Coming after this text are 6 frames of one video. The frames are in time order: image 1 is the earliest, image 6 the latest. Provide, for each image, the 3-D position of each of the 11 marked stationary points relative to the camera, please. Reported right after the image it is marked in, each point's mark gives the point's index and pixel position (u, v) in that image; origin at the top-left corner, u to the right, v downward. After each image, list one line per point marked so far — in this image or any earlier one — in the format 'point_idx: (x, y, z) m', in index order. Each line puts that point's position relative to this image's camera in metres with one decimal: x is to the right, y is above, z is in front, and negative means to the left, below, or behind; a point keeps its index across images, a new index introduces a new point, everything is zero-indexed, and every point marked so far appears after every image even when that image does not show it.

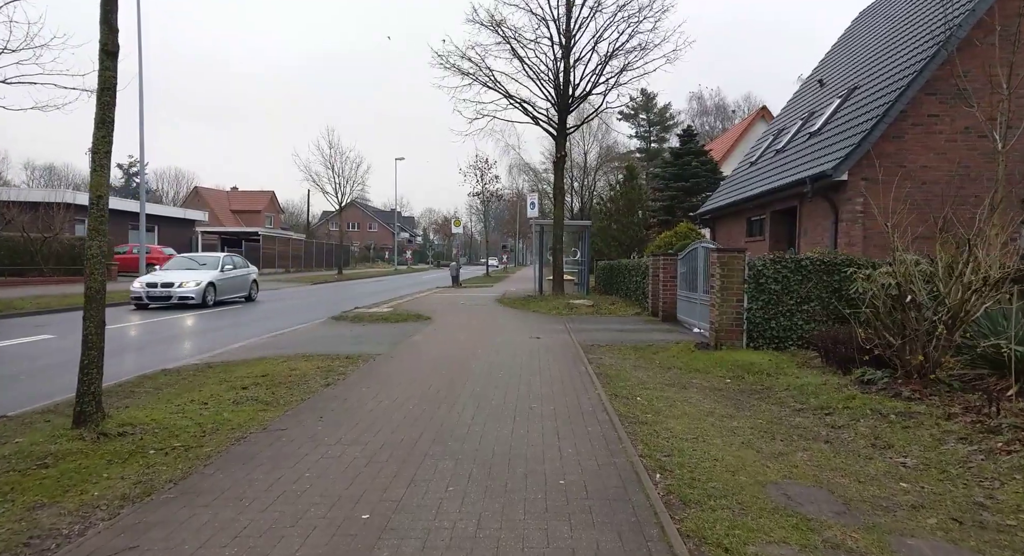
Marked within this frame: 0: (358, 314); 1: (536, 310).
0: (-4.0, -0.9, +15.5) m
1: (+0.7, -0.9, +16.8) m
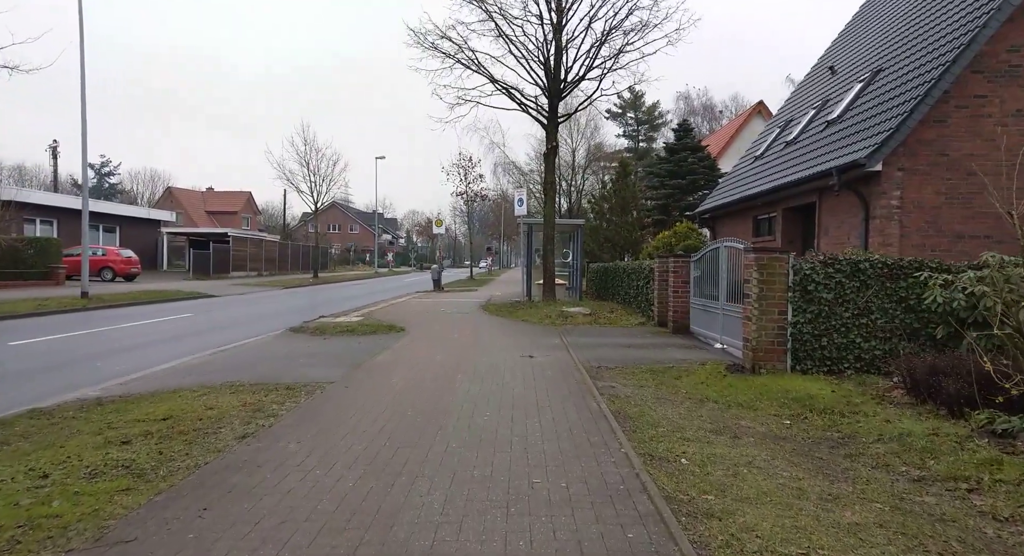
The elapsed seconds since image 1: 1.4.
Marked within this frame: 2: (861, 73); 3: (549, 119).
0: (-4.3, -1.0, +13.4) m
1: (+0.4, -1.0, +14.9) m
2: (+9.6, +5.6, +16.6) m
3: (+1.1, +4.8, +17.9) m
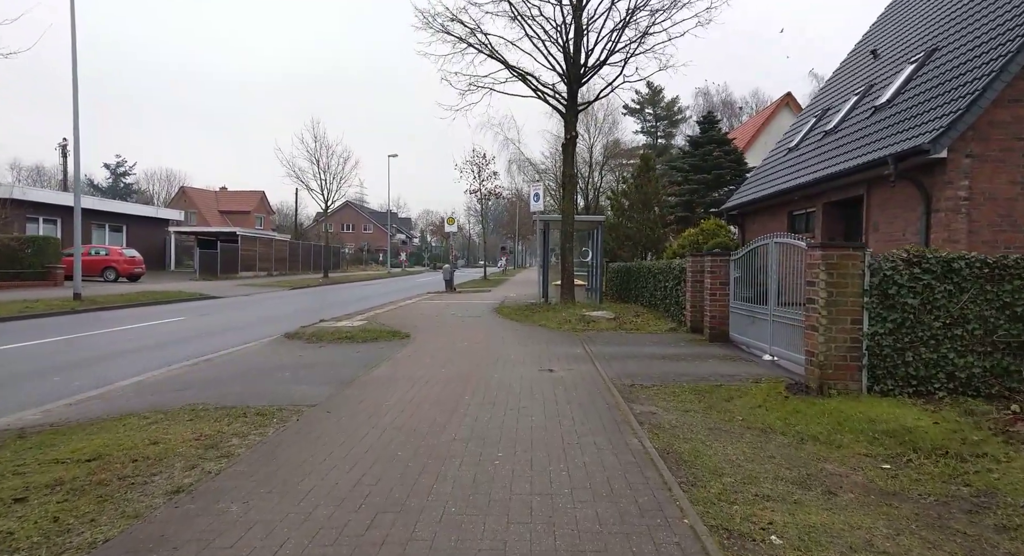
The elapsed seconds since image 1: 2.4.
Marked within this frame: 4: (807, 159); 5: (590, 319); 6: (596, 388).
0: (-3.9, -1.1, +12.3) m
1: (+0.7, -1.0, +13.6) m
2: (+10.0, +5.6, +15.1) m
3: (+1.6, +4.8, +16.6) m
4: (+8.7, +3.5, +17.8) m
5: (+1.7, -0.9, +13.1) m
6: (+1.0, -1.3, +6.9) m
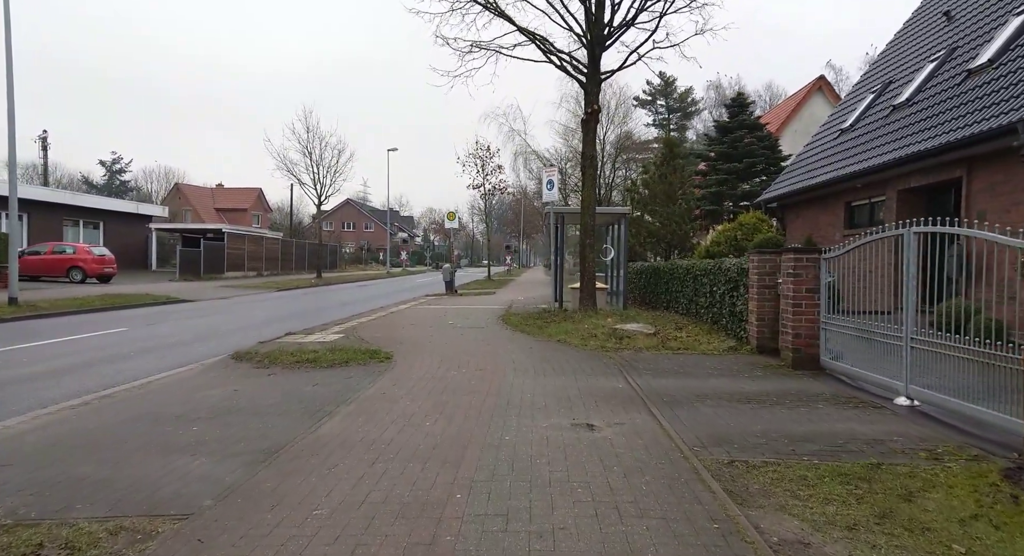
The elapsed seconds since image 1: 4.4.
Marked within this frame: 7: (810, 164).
0: (-3.7, -1.1, +9.6) m
1: (+0.9, -1.1, +10.9) m
2: (+10.3, +5.6, +12.3) m
3: (+1.8, +4.7, +13.9) m
4: (+9.0, +3.5, +15.0) m
5: (+1.9, -1.0, +10.4) m
6: (+1.1, -1.3, +4.2) m
7: (+9.1, +3.5, +18.2) m
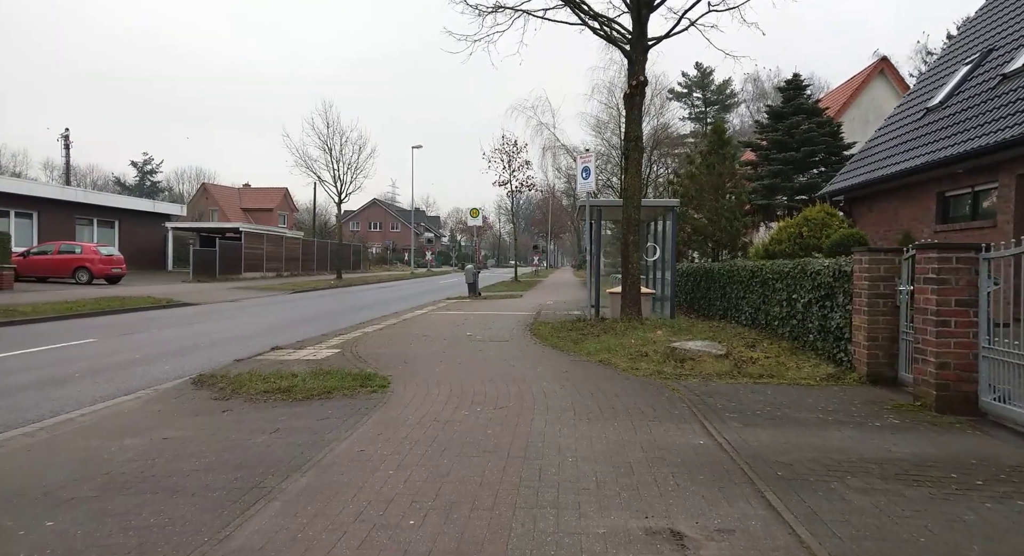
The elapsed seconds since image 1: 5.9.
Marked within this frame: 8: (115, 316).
0: (-3.3, -1.2, +7.7) m
1: (+1.4, -1.1, +8.8) m
2: (+10.8, +5.5, +9.8) m
3: (+2.4, +4.7, +11.8) m
4: (+9.6, +3.4, +12.5) m
5: (+2.4, -1.0, +8.3) m
6: (+1.3, -1.4, +2.0) m
7: (+9.8, +3.4, +15.7) m
8: (-10.5, -1.0, +15.9) m
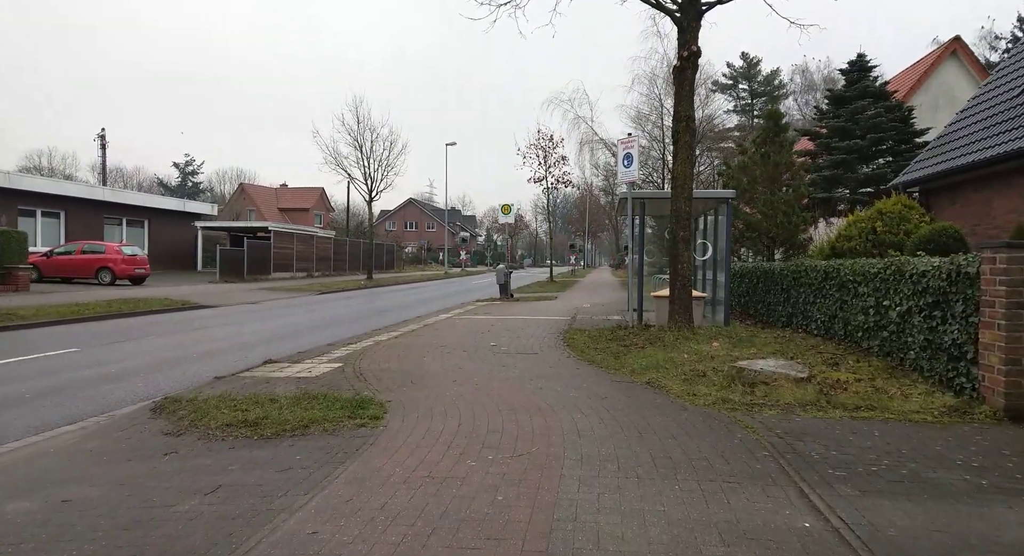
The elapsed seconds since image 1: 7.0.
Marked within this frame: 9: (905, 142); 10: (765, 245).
0: (-3.1, -1.2, +6.5) m
1: (+1.7, -1.2, +7.2) m
2: (+11.2, +5.4, +7.6) m
3: (+2.9, +4.6, +10.1) m
4: (+10.2, +3.3, +10.5) m
5: (+2.7, -1.1, +6.7) m
6: (+1.2, -1.4, +0.5) m
7: (+10.6, +3.3, +13.7) m
8: (-9.7, -1.0, +15.1) m
9: (+12.4, +4.3, +18.9) m
10: (+7.7, +1.0, +18.2) m
